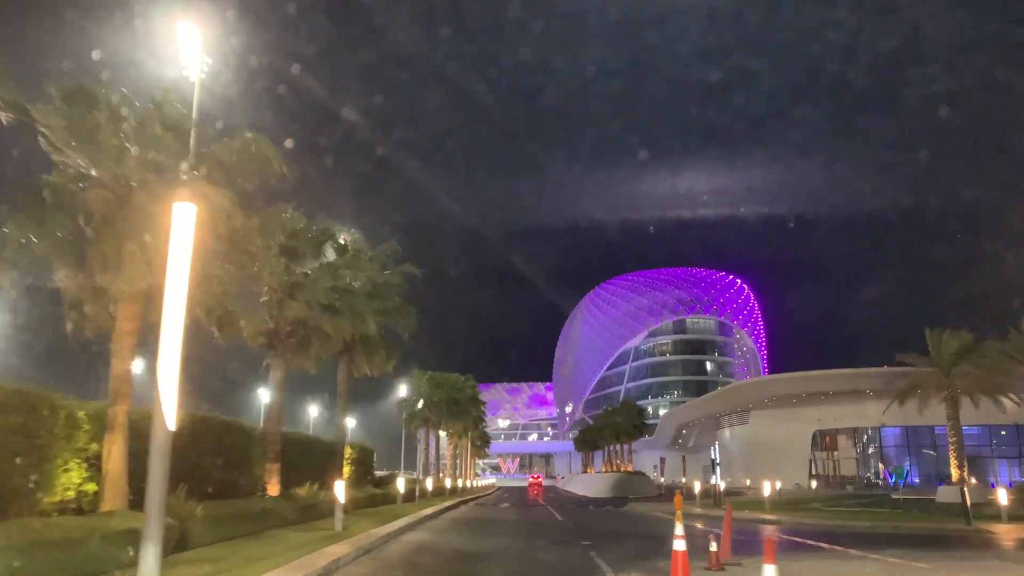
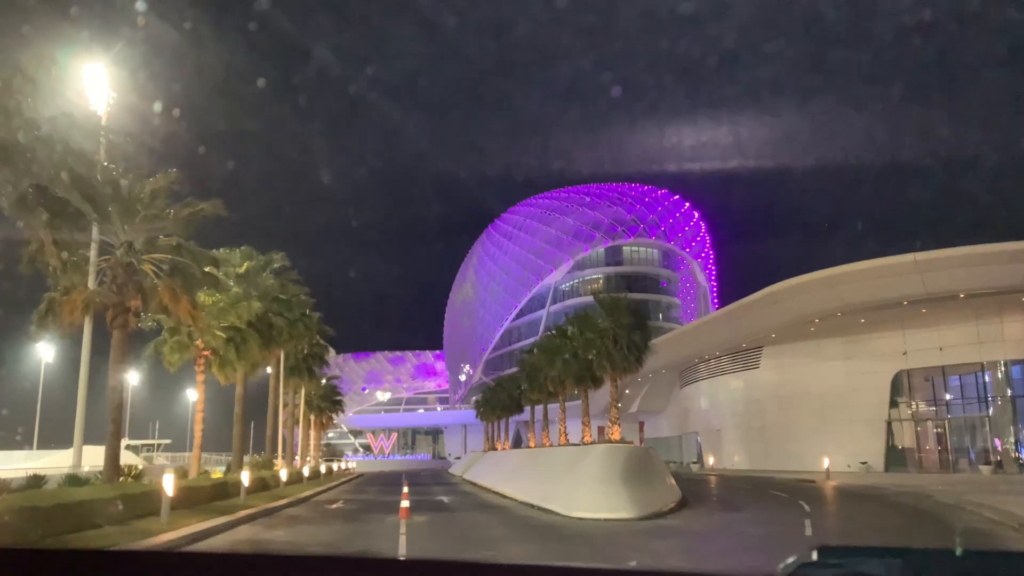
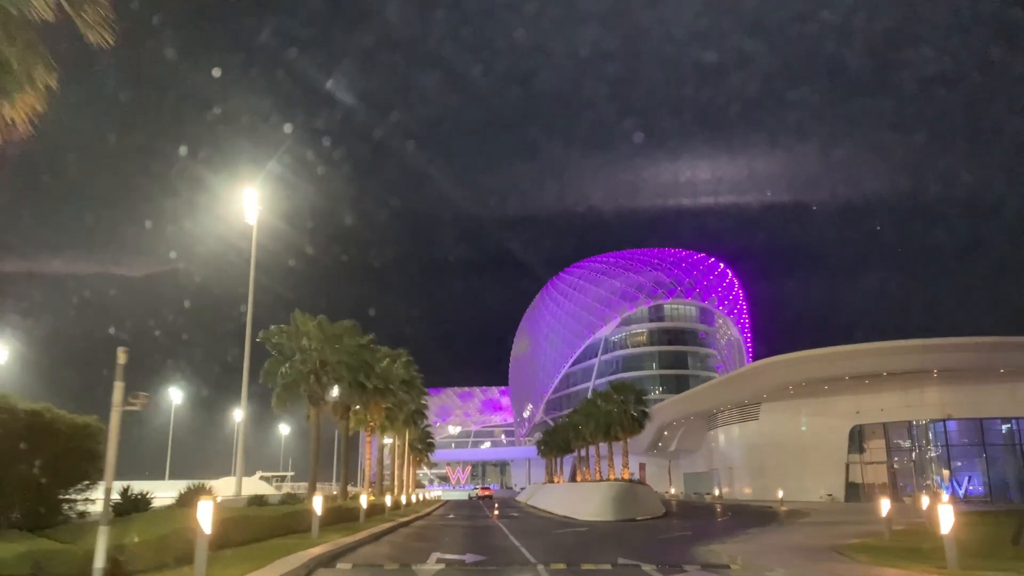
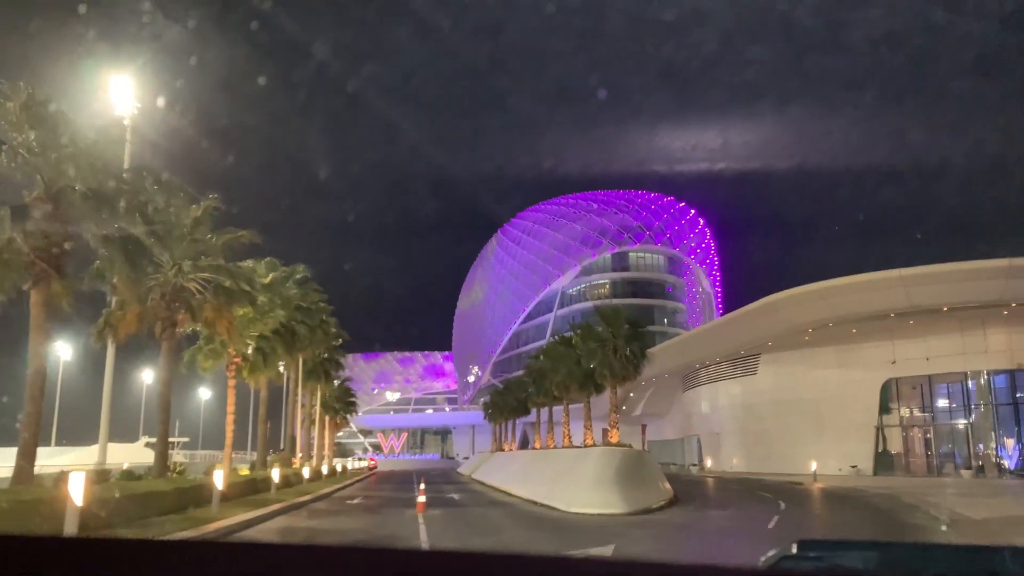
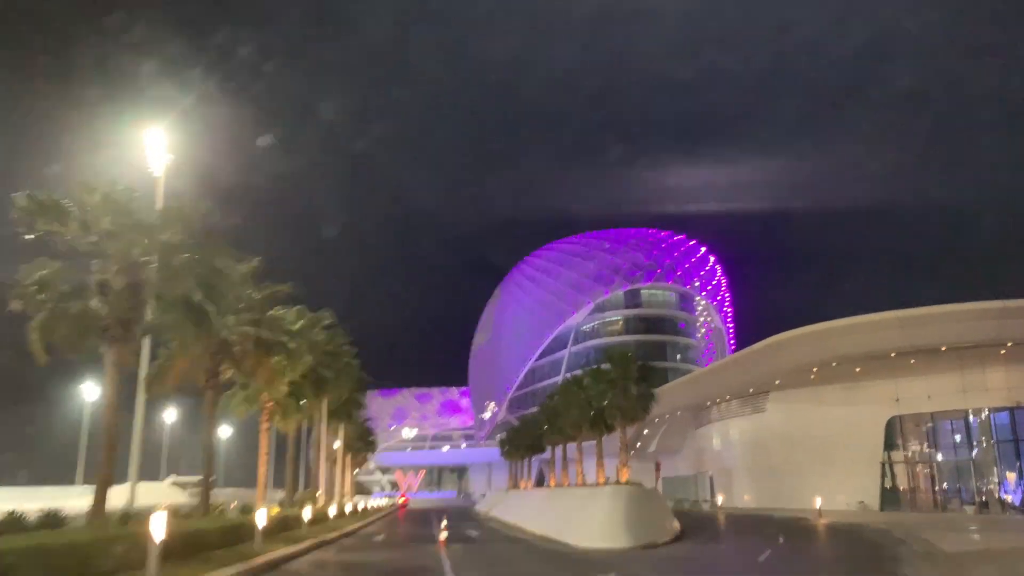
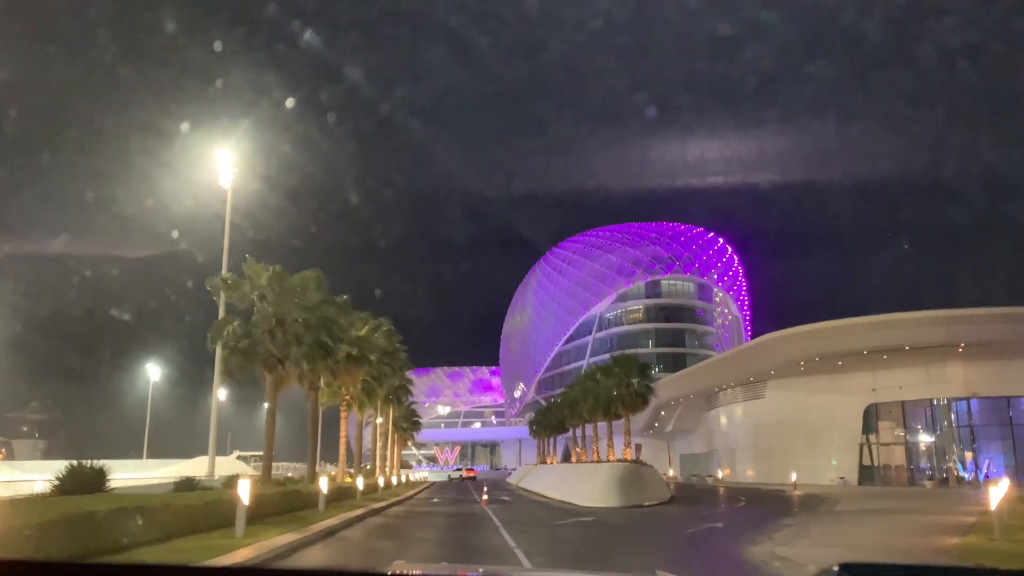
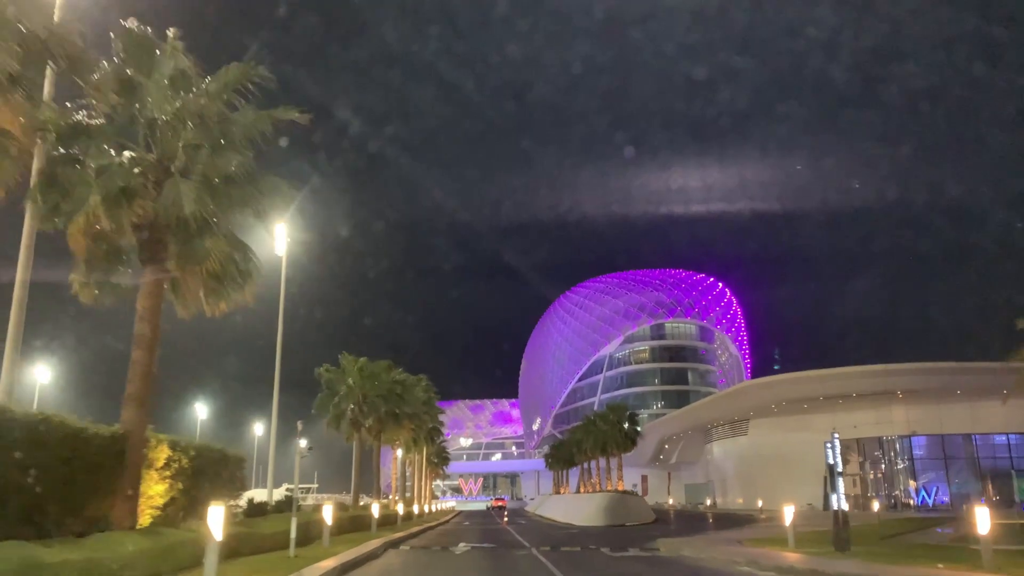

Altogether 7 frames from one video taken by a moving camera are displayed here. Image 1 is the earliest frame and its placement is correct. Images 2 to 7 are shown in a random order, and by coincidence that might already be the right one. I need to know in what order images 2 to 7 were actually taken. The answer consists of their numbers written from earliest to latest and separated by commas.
7, 3, 6, 5, 4, 2
